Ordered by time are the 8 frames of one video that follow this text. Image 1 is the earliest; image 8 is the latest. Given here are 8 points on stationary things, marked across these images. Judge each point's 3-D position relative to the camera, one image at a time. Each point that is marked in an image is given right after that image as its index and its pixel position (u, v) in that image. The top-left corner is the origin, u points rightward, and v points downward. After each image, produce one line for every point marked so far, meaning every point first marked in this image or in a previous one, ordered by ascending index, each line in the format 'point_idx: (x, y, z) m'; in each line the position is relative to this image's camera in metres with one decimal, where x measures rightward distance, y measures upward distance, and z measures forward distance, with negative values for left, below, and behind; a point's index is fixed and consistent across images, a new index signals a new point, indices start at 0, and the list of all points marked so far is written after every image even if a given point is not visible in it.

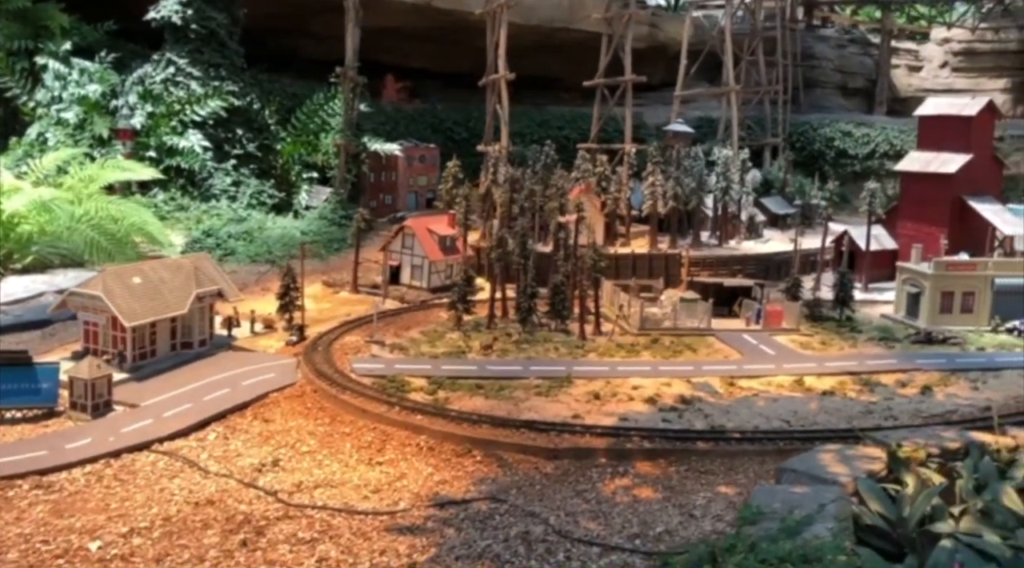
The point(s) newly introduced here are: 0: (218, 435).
0: (-1.8, -0.9, +5.7) m
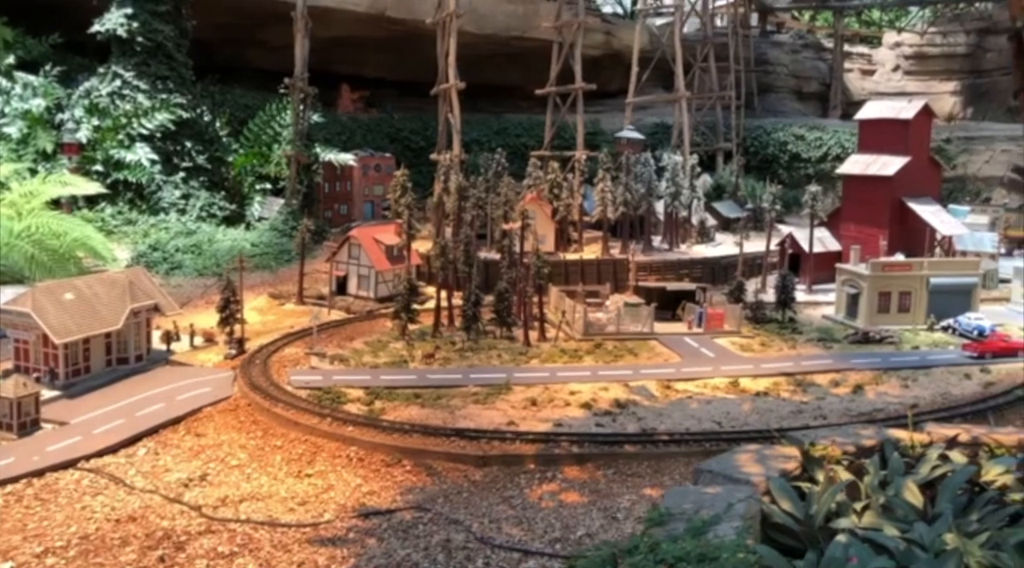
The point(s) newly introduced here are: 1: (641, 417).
0: (-2.2, -1.0, +5.7) m
1: (+0.9, -0.9, +6.2) m
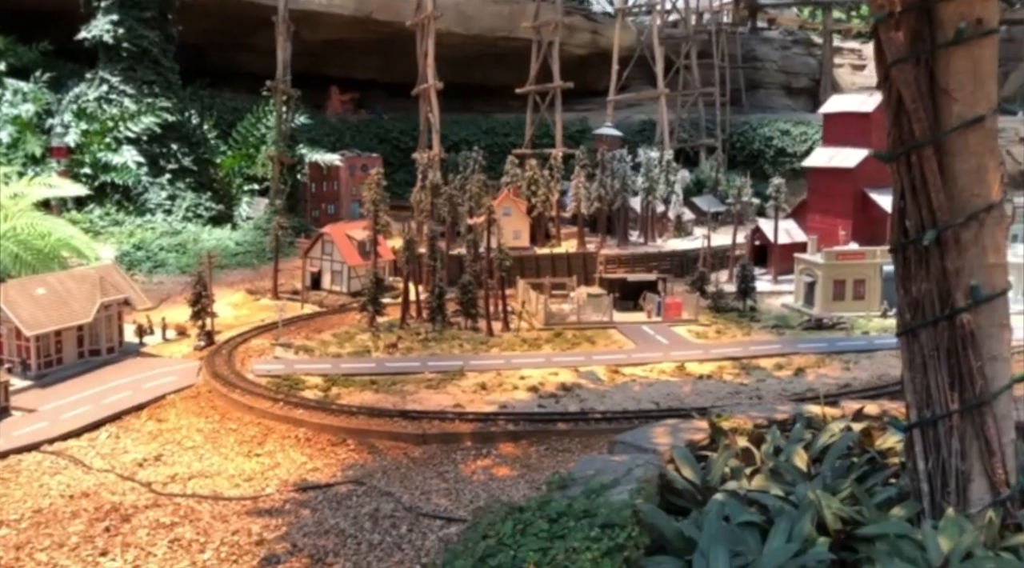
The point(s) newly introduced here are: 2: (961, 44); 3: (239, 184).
0: (-2.6, -1.0, +6.0) m
1: (+0.5, -0.8, +6.5) m
2: (+1.7, +0.9, +3.6) m
3: (-4.3, +1.6, +14.9) m
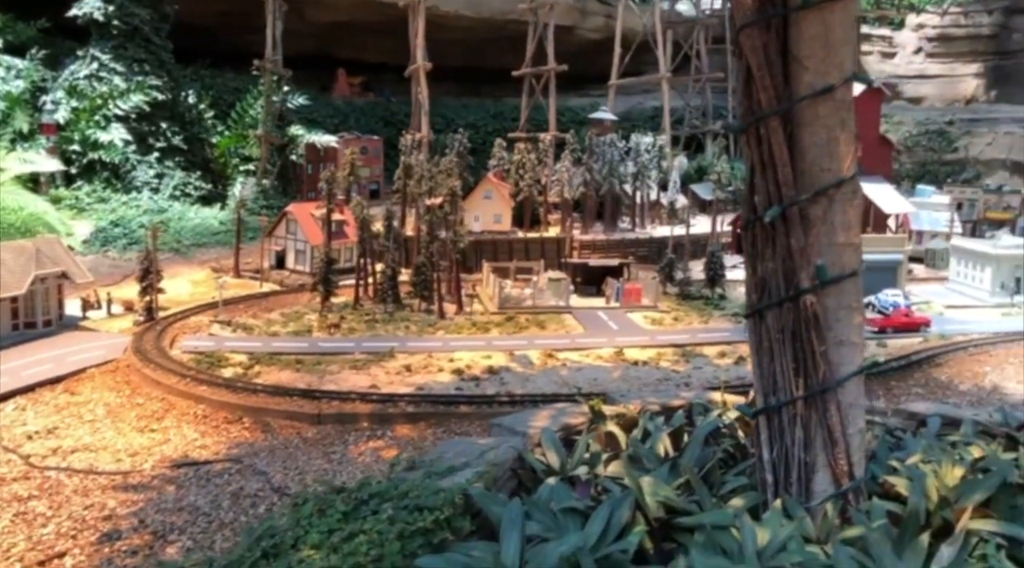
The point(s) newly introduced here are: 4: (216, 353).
0: (-3.2, -0.8, +5.9) m
1: (0.0, -0.7, +6.3) m
2: (+1.1, +1.0, +3.3) m
3: (-4.5, +1.9, +14.9) m
4: (-2.2, -0.5, +6.9) m
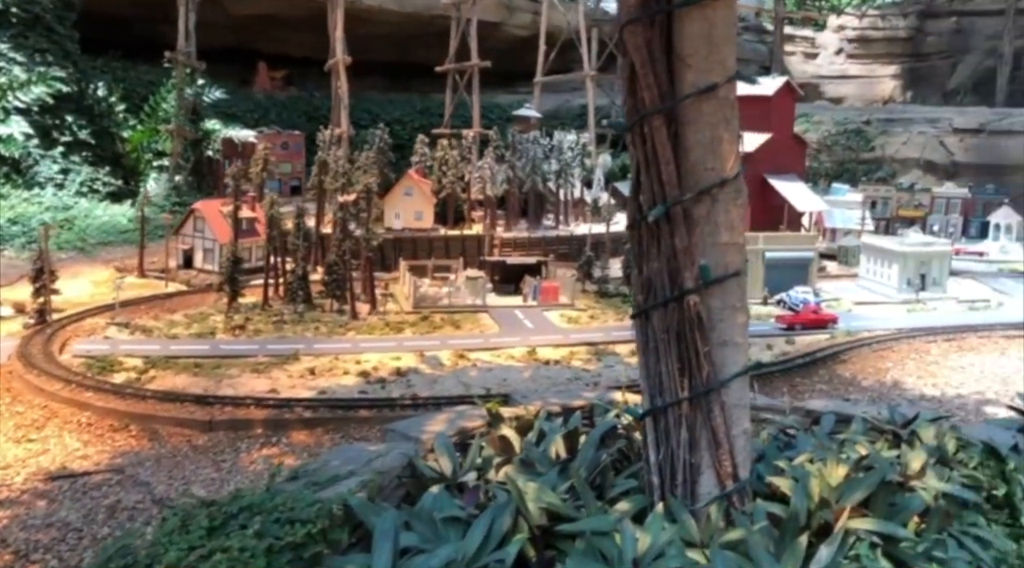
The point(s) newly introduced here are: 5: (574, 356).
0: (-3.8, -0.8, +5.6) m
1: (-0.7, -0.7, +6.2) m
2: (+0.6, +1.0, +3.3) m
3: (-5.7, +1.9, +14.4) m
4: (-2.9, -0.5, +6.6) m
5: (+0.5, -0.6, +7.3) m
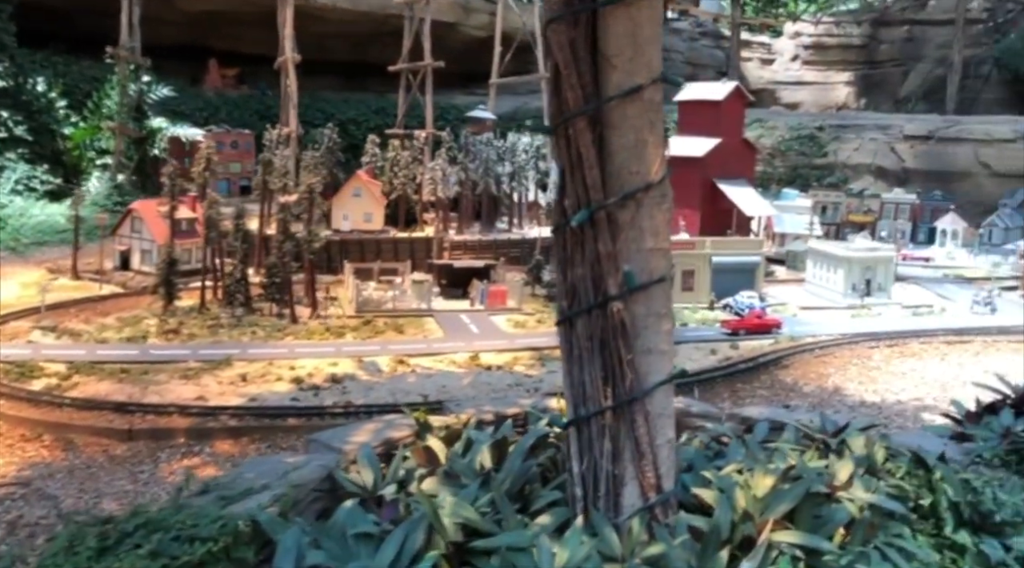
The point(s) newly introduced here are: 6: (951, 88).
0: (-4.1, -0.8, +5.3) m
1: (-1.1, -0.7, +6.1) m
2: (+0.4, +1.0, +3.2) m
3: (-6.4, +1.9, +14.0) m
4: (-3.3, -0.5, +6.4) m
5: (0.0, -0.6, +7.2) m
6: (+9.3, +4.1, +19.6) m
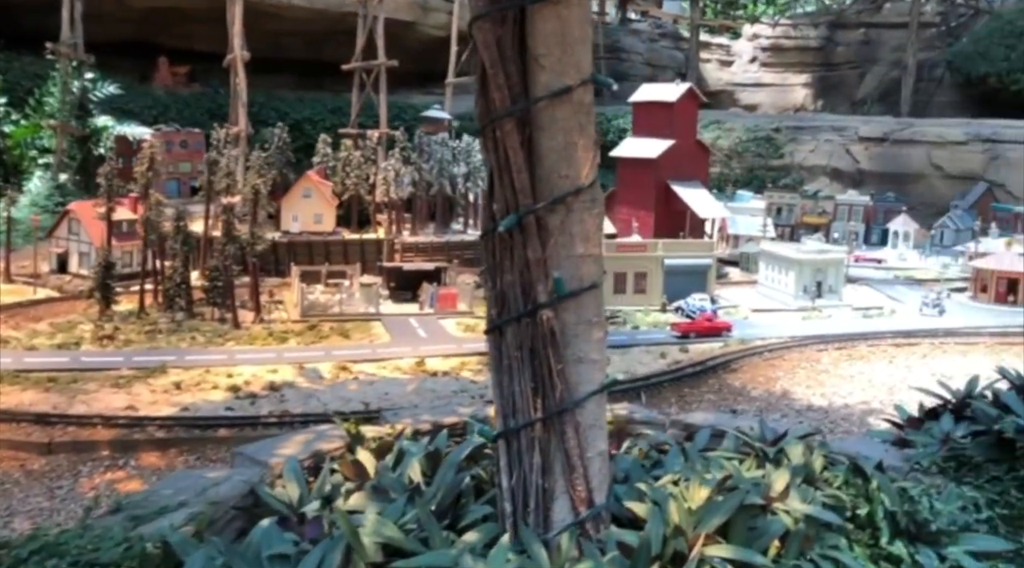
0: (-4.5, -0.8, +5.0) m
1: (-1.4, -0.7, +5.9) m
2: (+0.1, +0.9, +3.1) m
3: (-7.1, +1.9, +13.7) m
4: (-3.7, -0.6, +6.1) m
5: (-0.4, -0.6, +7.1) m
6: (+8.4, +4.1, +19.8) m
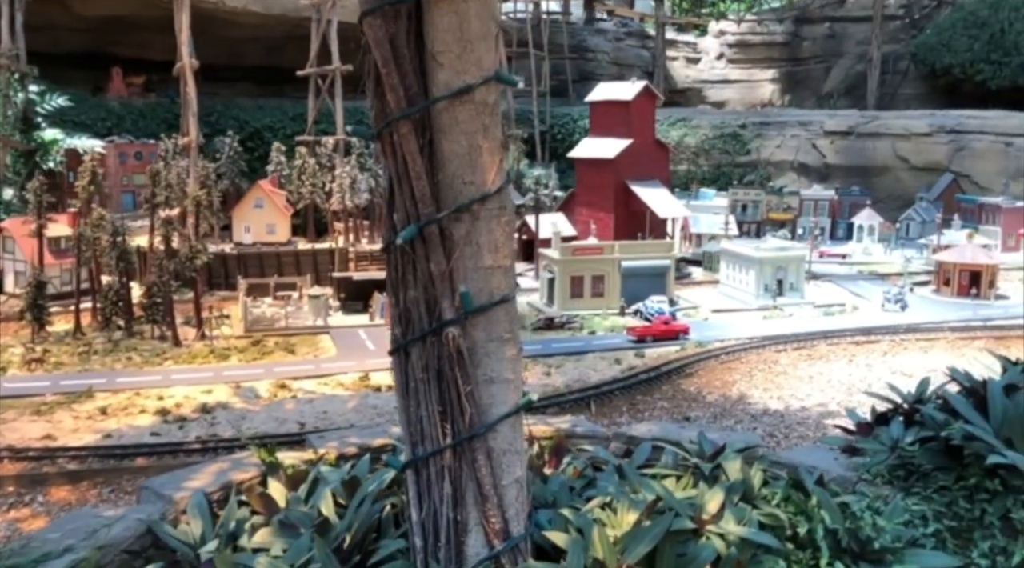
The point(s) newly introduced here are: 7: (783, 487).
0: (-4.8, -1.0, +4.7) m
1: (-1.8, -0.8, +5.6) m
2: (-0.2, +0.9, +2.8) m
3: (-7.7, +1.6, +13.3) m
4: (-4.0, -0.7, +5.8) m
5: (-0.7, -0.7, +6.8) m
6: (+7.6, +4.3, +19.8) m
7: (+1.0, -0.8, +3.5) m
